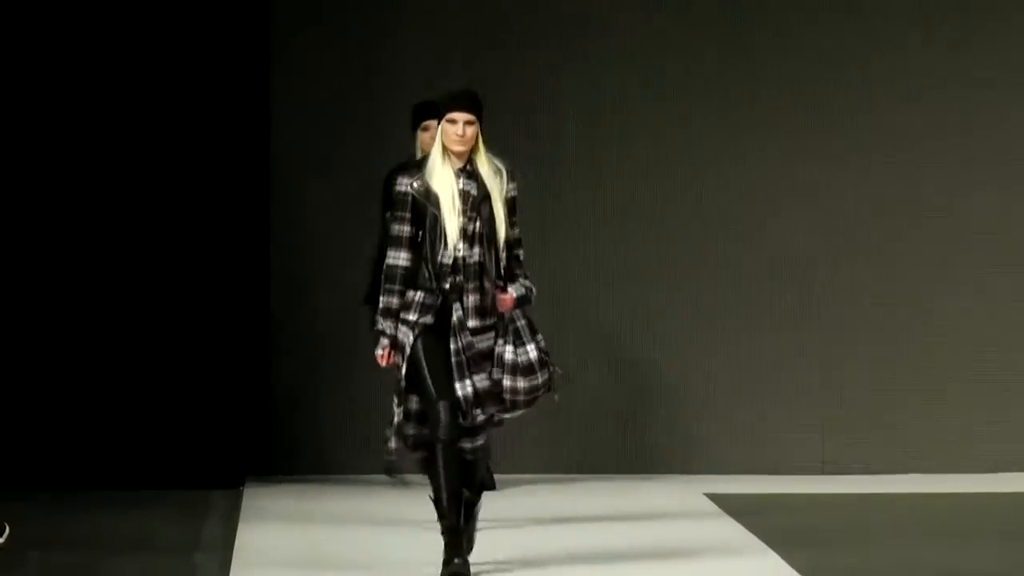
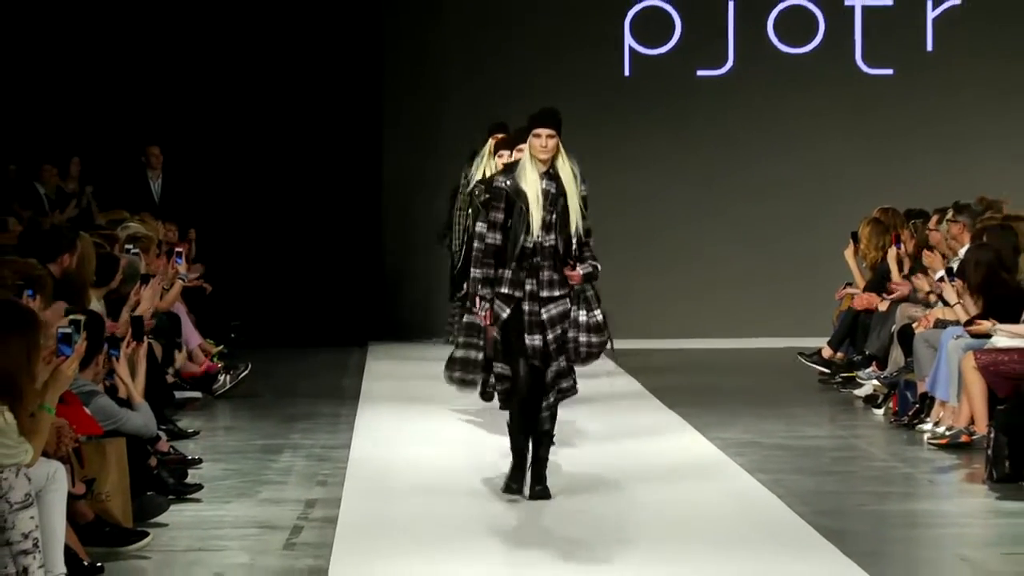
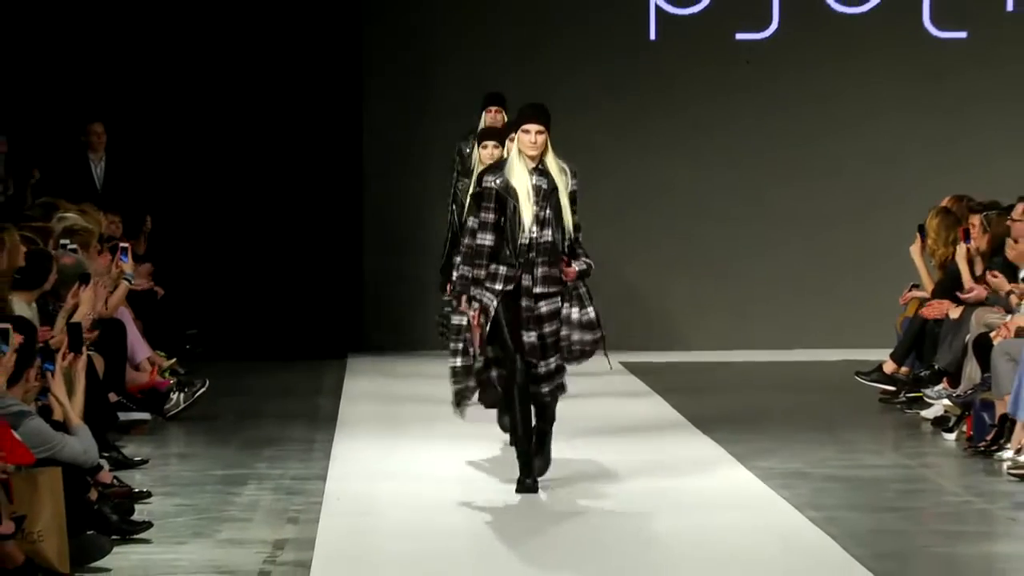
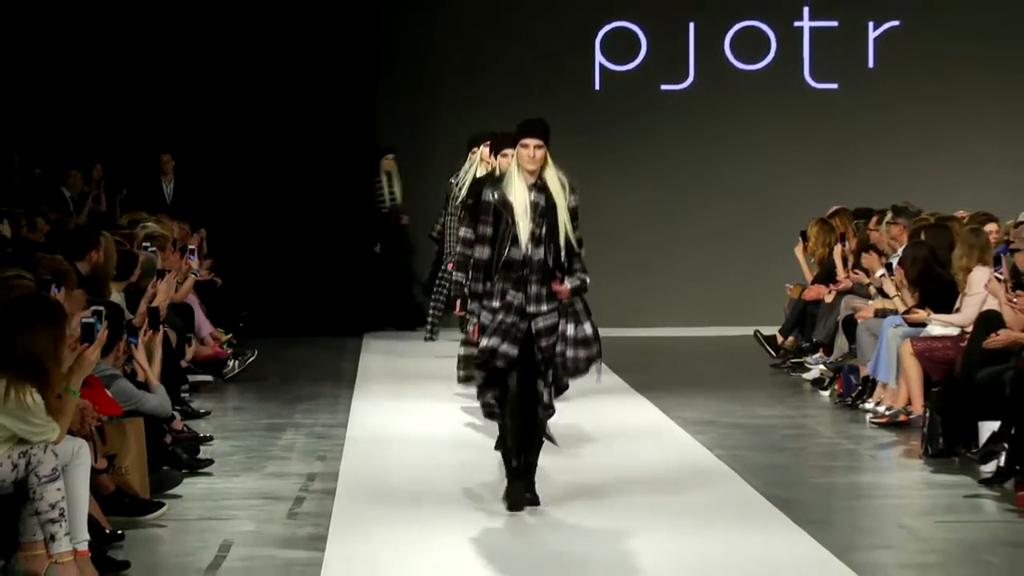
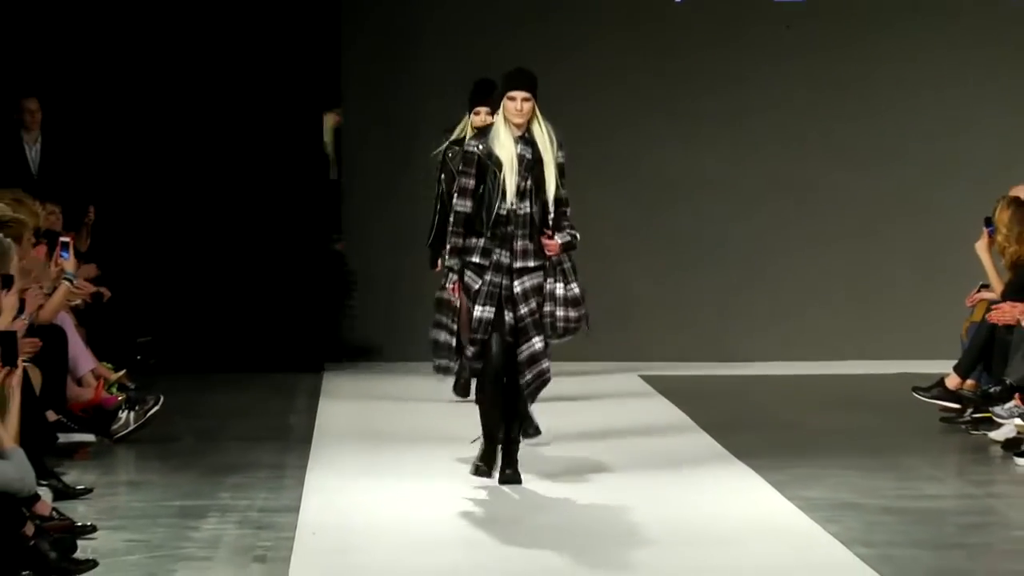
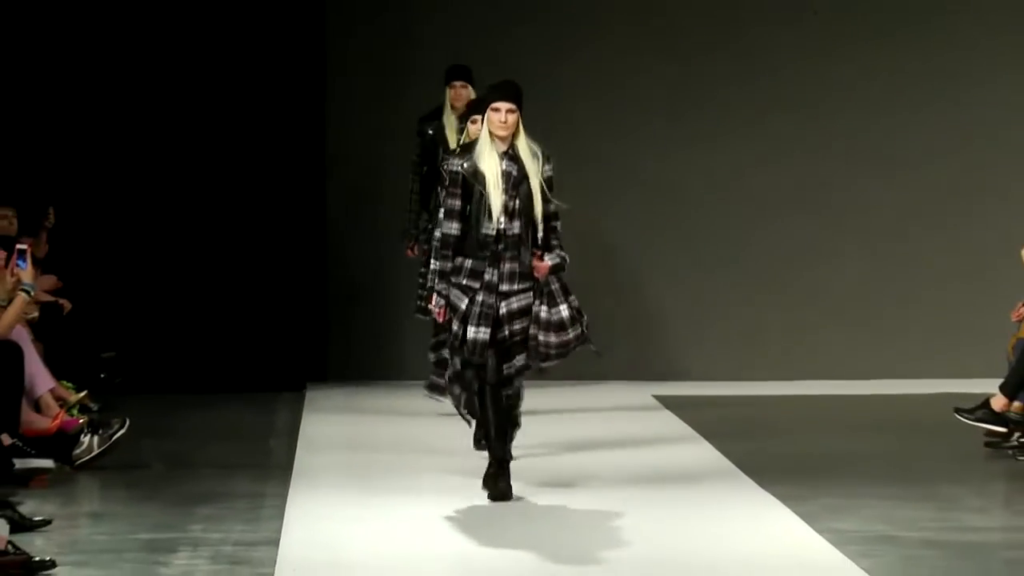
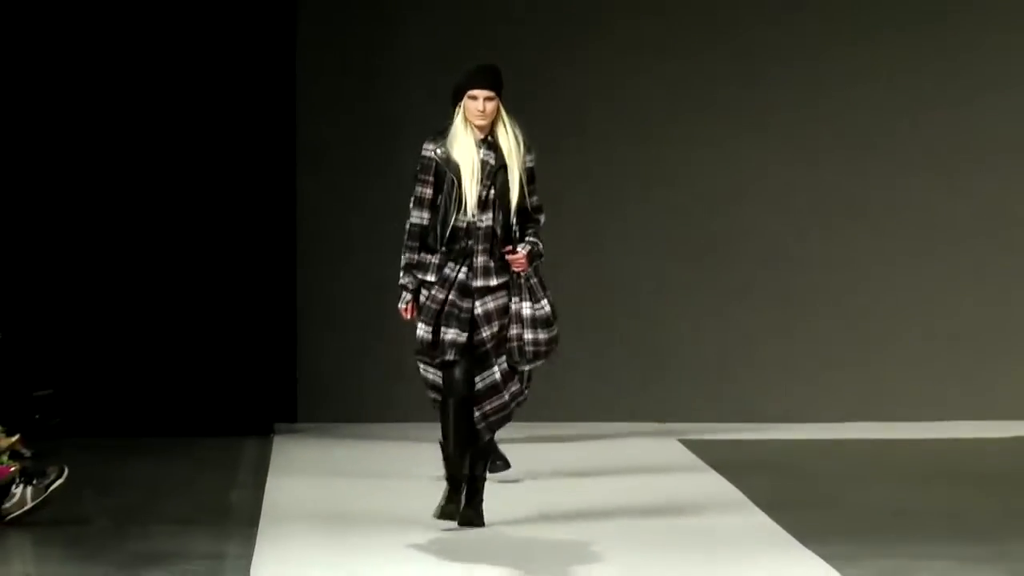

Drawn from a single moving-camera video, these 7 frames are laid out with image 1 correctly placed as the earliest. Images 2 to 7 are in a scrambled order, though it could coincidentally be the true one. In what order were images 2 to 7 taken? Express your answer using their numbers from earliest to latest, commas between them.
7, 6, 5, 3, 2, 4
